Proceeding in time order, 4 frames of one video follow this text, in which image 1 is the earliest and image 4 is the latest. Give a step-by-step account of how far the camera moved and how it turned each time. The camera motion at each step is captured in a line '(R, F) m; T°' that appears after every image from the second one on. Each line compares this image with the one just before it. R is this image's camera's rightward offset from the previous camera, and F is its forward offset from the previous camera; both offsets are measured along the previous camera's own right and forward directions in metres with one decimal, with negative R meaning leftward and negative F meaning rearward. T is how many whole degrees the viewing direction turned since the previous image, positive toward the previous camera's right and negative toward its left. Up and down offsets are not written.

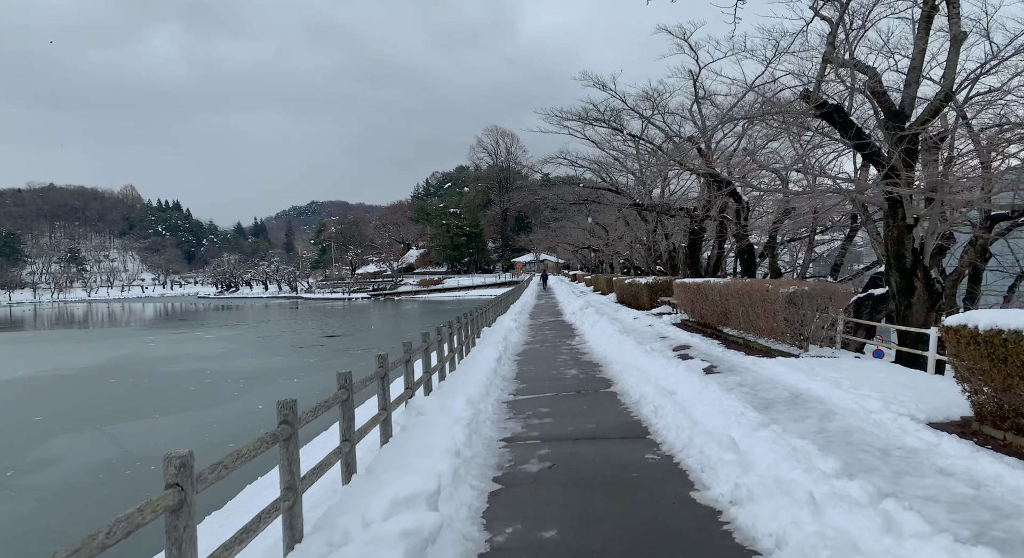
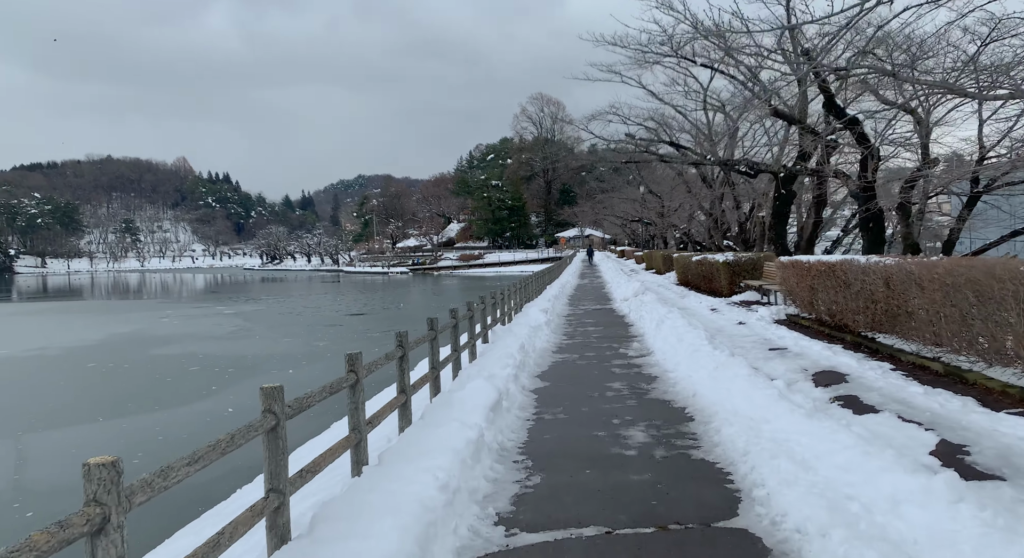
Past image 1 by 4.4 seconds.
(+0.2, +4.6) m; -4°
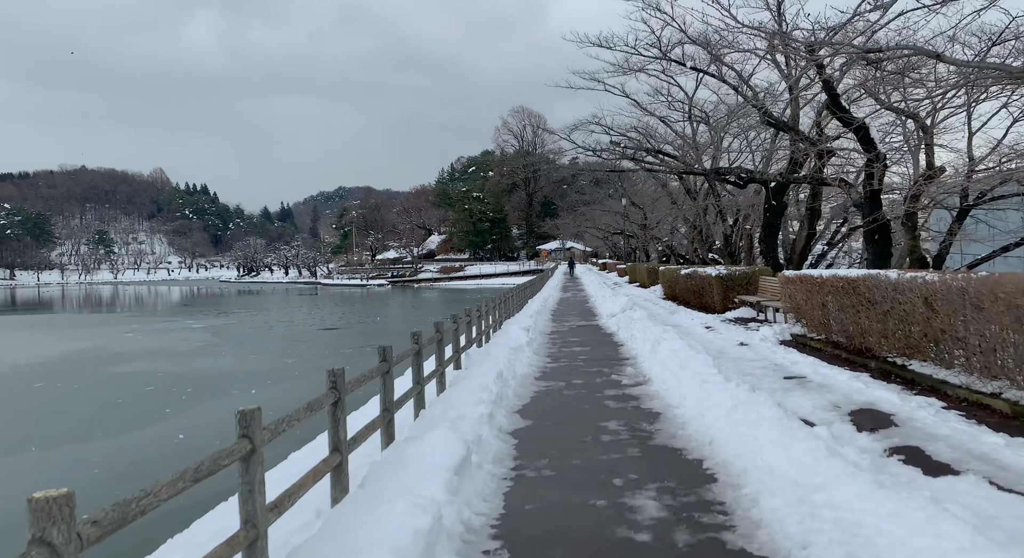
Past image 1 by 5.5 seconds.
(+0.1, +1.2) m; +2°
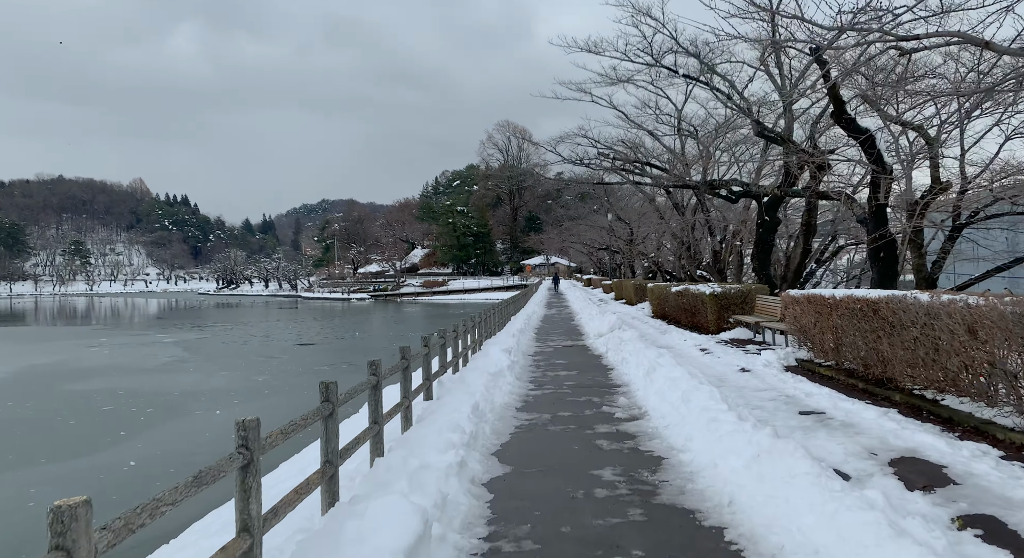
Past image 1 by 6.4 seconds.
(0.0, +0.9) m; +1°
